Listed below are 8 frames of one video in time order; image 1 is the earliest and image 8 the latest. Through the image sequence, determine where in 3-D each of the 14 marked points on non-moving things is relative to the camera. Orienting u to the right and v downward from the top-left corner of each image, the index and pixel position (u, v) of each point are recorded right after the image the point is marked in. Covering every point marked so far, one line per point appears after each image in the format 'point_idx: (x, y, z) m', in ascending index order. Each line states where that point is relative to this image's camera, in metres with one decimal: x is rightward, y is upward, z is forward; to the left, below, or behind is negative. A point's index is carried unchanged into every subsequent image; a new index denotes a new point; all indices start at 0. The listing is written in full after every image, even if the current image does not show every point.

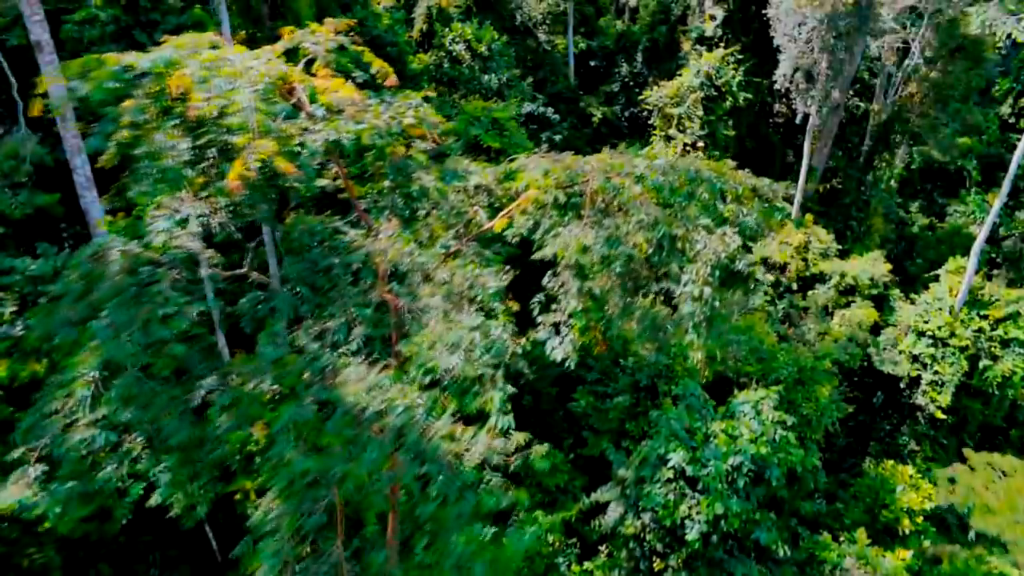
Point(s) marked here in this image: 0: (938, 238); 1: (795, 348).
0: (+9.5, +1.1, +14.1) m
1: (+4.2, -0.9, +9.4) m
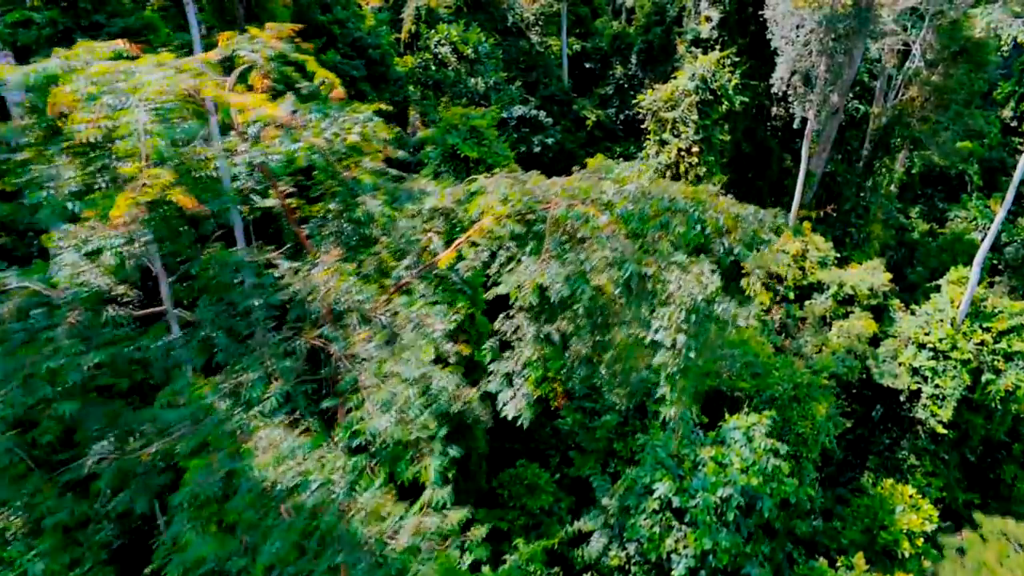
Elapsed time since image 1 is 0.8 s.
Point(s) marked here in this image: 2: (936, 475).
0: (+9.3, +0.9, +13.8) m
1: (+4.0, -1.1, +9.1) m
2: (+7.2, -3.1, +10.8) m
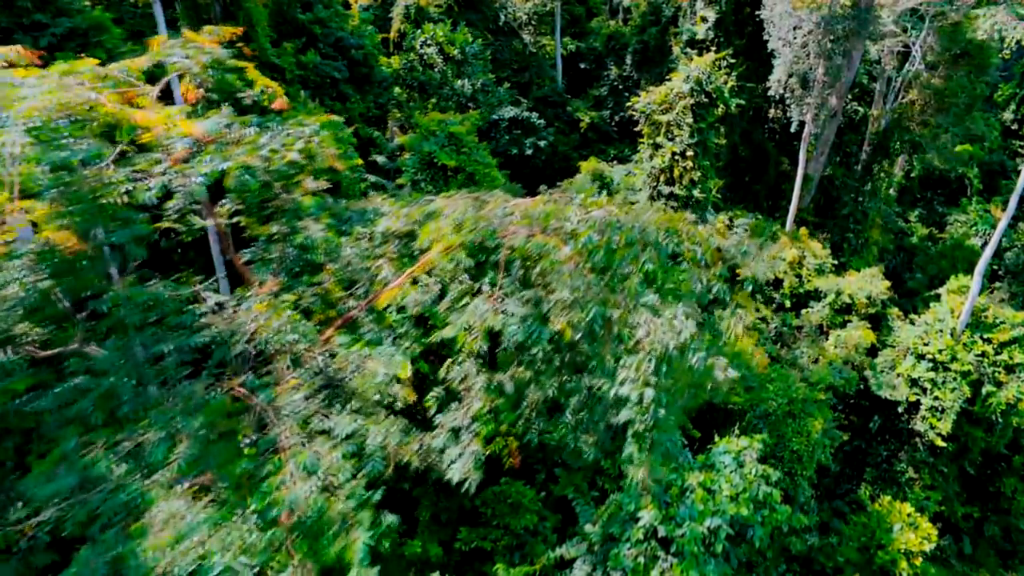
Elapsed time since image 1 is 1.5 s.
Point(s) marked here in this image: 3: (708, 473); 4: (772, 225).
0: (+9.1, +0.8, +13.5) m
1: (+3.8, -1.2, +8.8) m
2: (+7.0, -3.3, +10.5) m
3: (+1.7, -1.6, +5.5) m
4: (+5.2, +1.3, +12.7) m
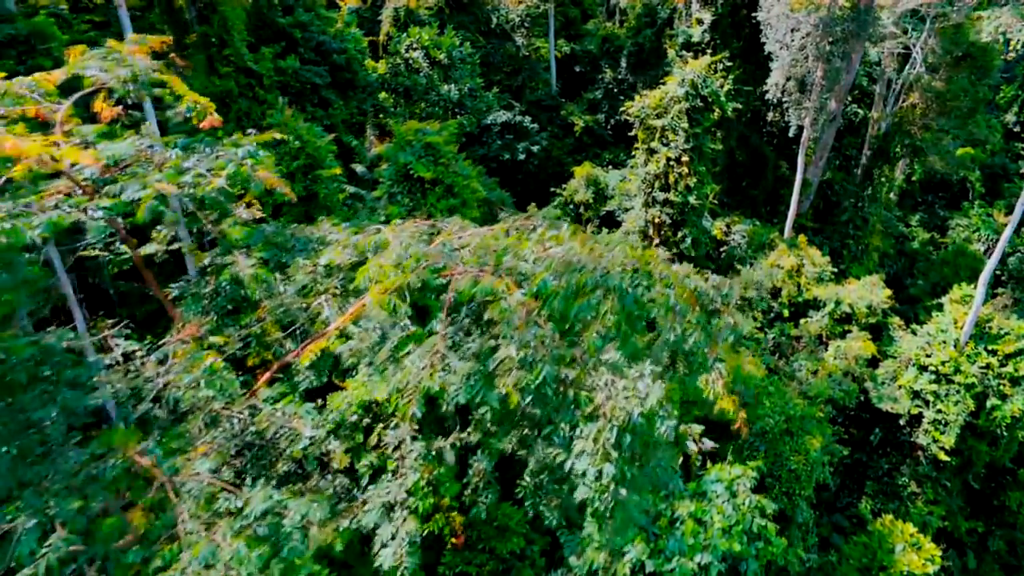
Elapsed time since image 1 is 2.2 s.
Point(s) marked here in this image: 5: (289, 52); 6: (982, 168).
0: (+8.9, +0.6, +13.2) m
1: (+3.7, -1.4, +8.5) m
2: (+6.9, -3.4, +10.2) m
3: (+1.5, -1.8, +5.2) m
4: (+5.0, +1.1, +12.4) m
5: (-3.0, +3.1, +8.4) m
6: (+11.6, +3.0, +15.6) m
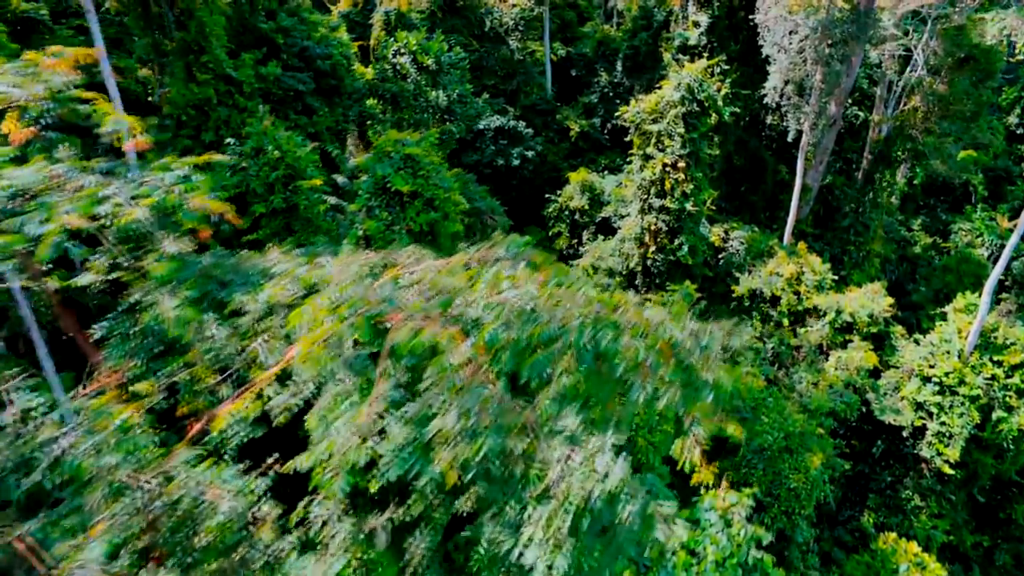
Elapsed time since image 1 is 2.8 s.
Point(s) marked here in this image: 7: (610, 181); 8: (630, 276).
0: (+8.8, +0.5, +13.0) m
1: (+3.5, -1.5, +8.3) m
2: (+6.7, -3.6, +10.0) m
3: (+1.4, -1.9, +4.9) m
4: (+4.9, +1.0, +12.2) m
5: (-3.1, +3.0, +8.1) m
6: (+11.4, +2.8, +15.4) m
7: (+2.0, +2.2, +12.8) m
8: (+2.1, +0.2, +11.5) m
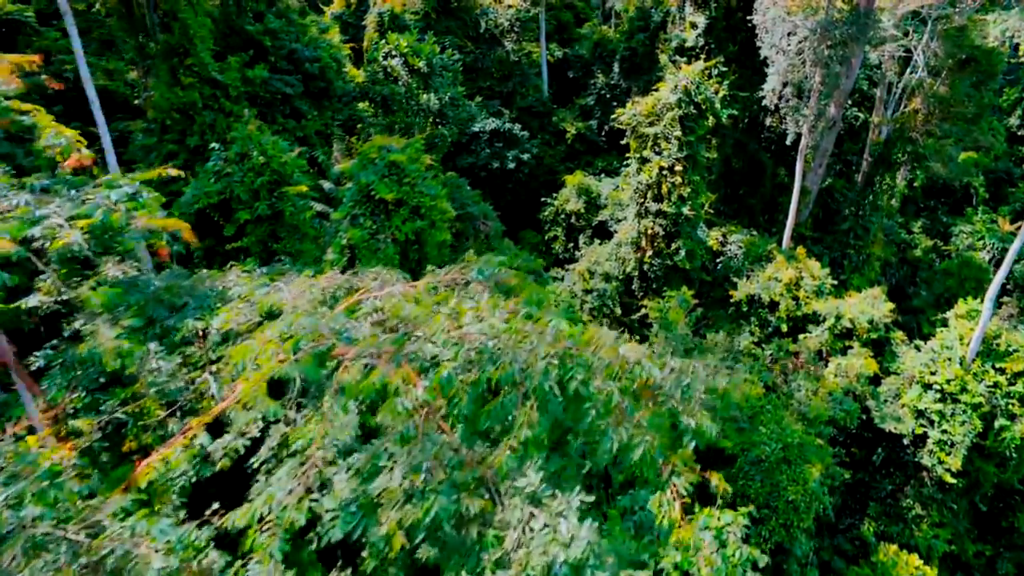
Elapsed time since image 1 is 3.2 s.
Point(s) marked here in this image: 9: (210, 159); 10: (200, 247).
0: (+8.7, +0.4, +12.8) m
1: (+3.4, -1.6, +8.1) m
2: (+6.7, -3.7, +9.8) m
3: (+1.3, -2.0, +4.8) m
4: (+4.8, +0.9, +12.0) m
5: (-3.2, +2.9, +8.0) m
6: (+11.3, +2.8, +15.2) m
7: (+1.9, +2.1, +12.6) m
8: (+2.0, +0.1, +11.3) m
9: (-3.2, +1.4, +6.8) m
10: (-3.3, +0.4, +6.7) m
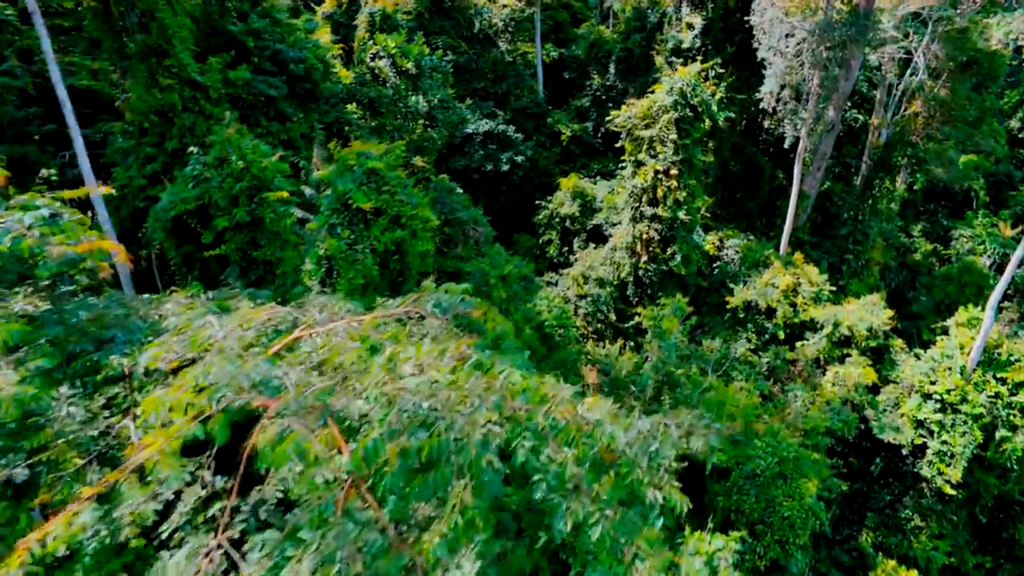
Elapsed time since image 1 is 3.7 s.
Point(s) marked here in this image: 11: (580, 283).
0: (+8.6, +0.3, +12.6) m
1: (+3.3, -1.7, +7.9) m
2: (+6.5, -3.8, +9.6) m
3: (+1.2, -2.1, +4.6) m
4: (+4.7, +0.8, +11.8) m
5: (-3.3, +2.8, +7.8) m
6: (+11.2, +2.6, +15.0) m
7: (+1.8, +2.0, +12.4) m
8: (+1.9, 0.0, +11.1) m
9: (-3.4, +1.3, +6.6) m
10: (-3.4, +0.4, +6.5) m
11: (+1.2, +0.1, +11.1) m
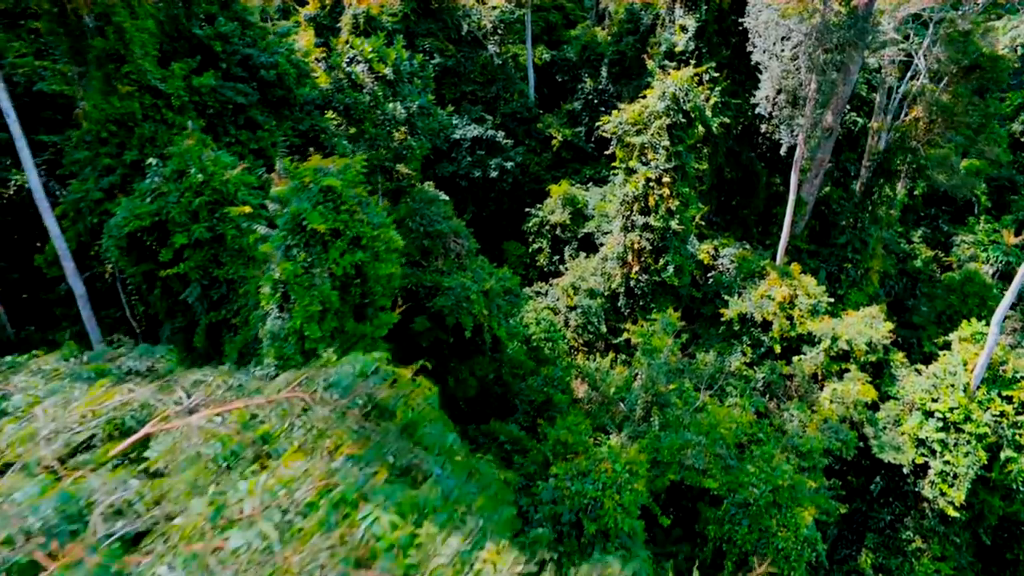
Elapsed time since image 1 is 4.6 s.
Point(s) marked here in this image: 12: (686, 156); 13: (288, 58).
0: (+8.4, +0.1, +12.2) m
1: (+3.1, -1.9, +7.5) m
2: (+6.3, -4.0, +9.2) m
3: (+1.0, -2.3, +4.2) m
4: (+4.5, +0.6, +11.4) m
5: (-3.5, +2.6, +7.4) m
6: (+11.0, +2.4, +14.6) m
7: (+1.5, +1.8, +12.0) m
8: (+1.7, -0.2, +10.7) m
9: (-3.6, +1.1, +6.2) m
10: (-3.7, +0.2, +6.1) m
11: (+1.0, -0.1, +10.7) m
12: (+2.8, +2.1, +10.2) m
13: (-2.9, +3.0, +8.2) m
